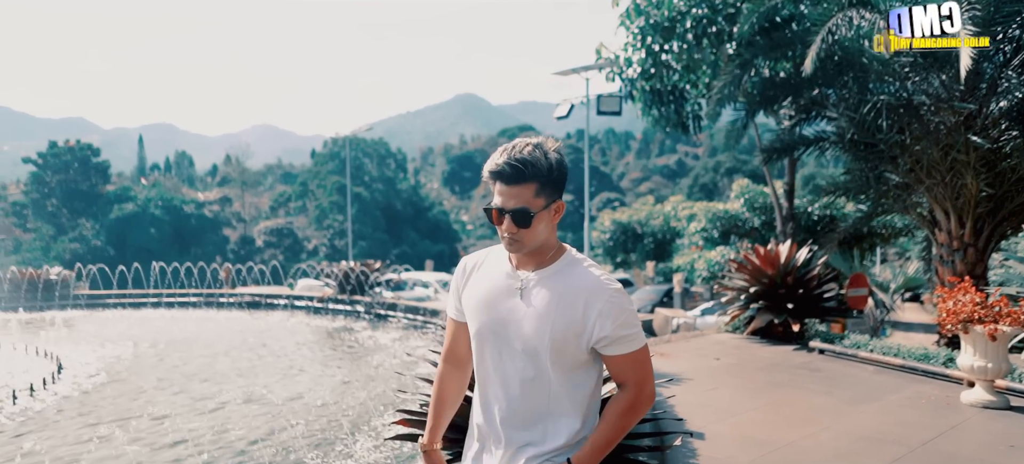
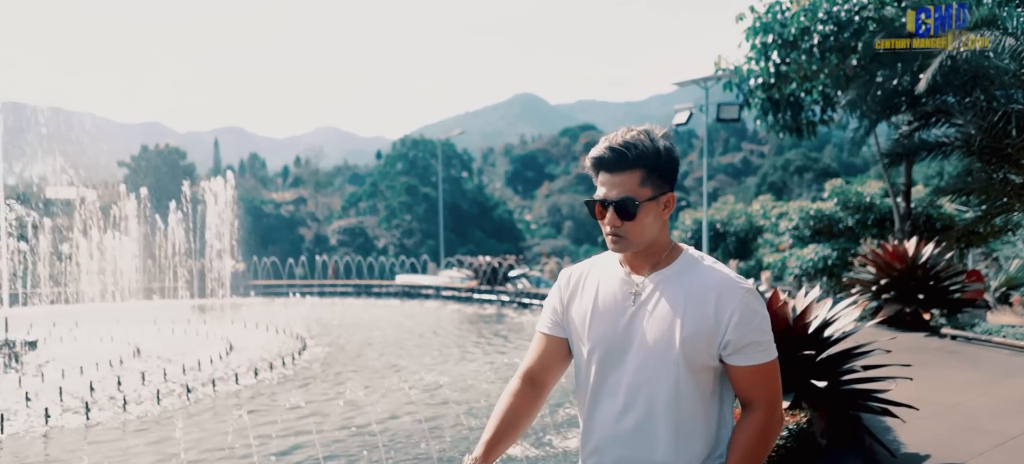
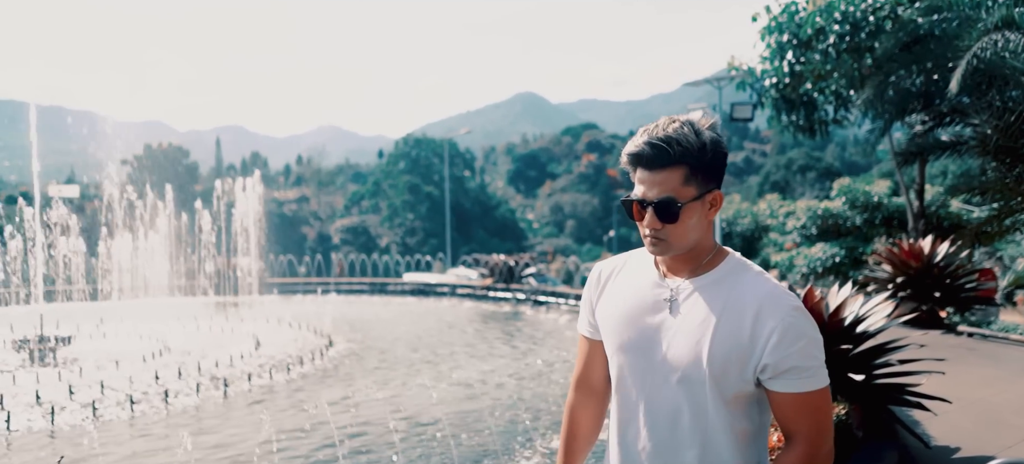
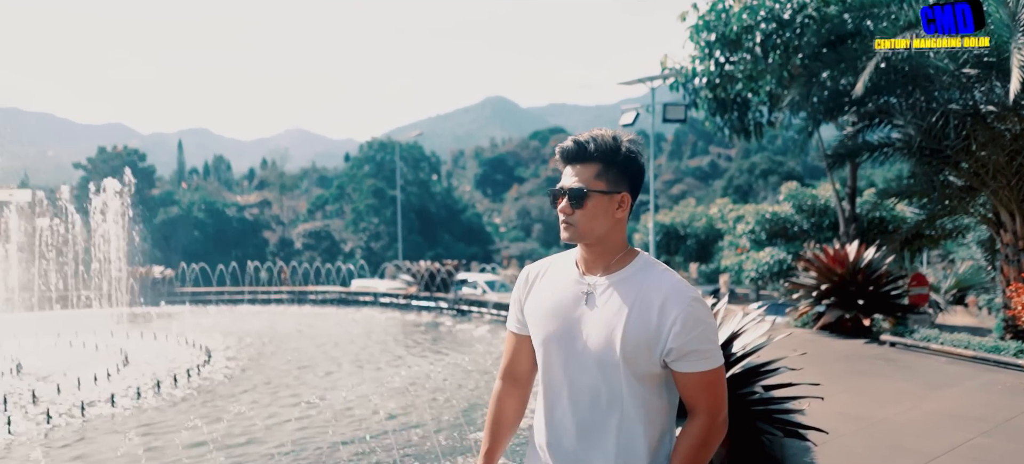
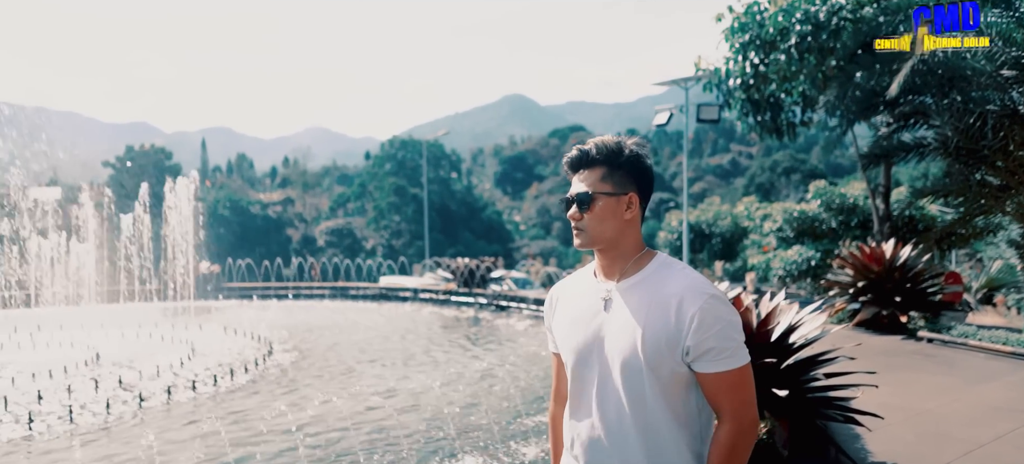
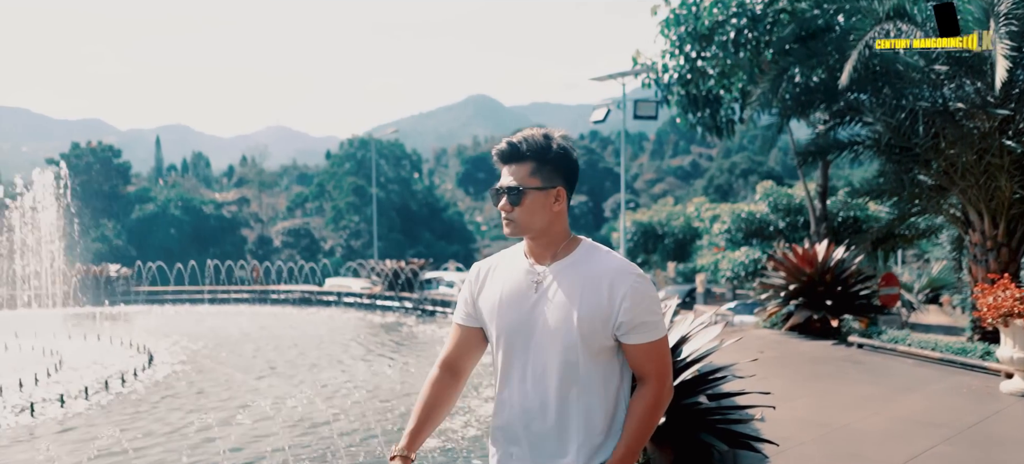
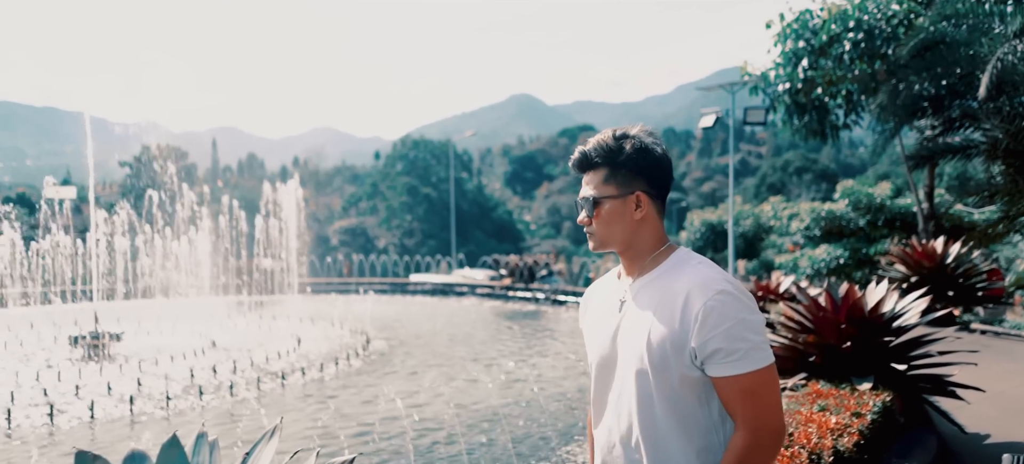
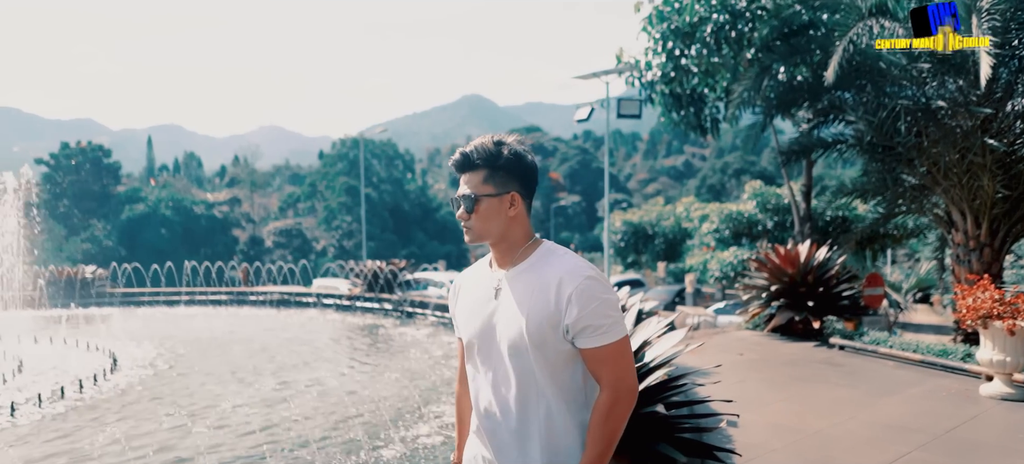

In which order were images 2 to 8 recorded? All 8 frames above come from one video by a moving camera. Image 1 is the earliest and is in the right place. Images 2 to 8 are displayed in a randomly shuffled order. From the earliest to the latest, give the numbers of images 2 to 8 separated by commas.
8, 6, 4, 5, 2, 3, 7
